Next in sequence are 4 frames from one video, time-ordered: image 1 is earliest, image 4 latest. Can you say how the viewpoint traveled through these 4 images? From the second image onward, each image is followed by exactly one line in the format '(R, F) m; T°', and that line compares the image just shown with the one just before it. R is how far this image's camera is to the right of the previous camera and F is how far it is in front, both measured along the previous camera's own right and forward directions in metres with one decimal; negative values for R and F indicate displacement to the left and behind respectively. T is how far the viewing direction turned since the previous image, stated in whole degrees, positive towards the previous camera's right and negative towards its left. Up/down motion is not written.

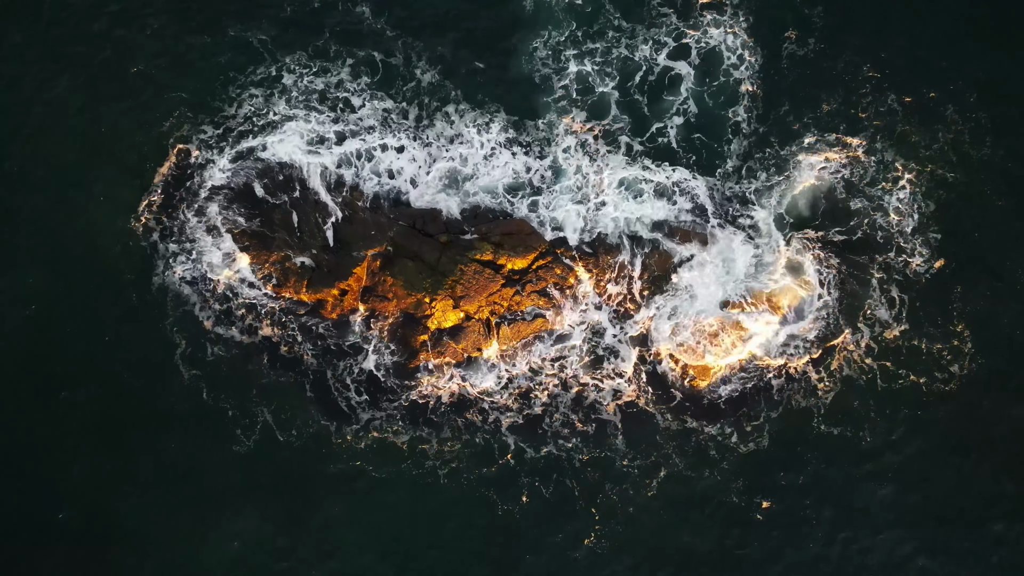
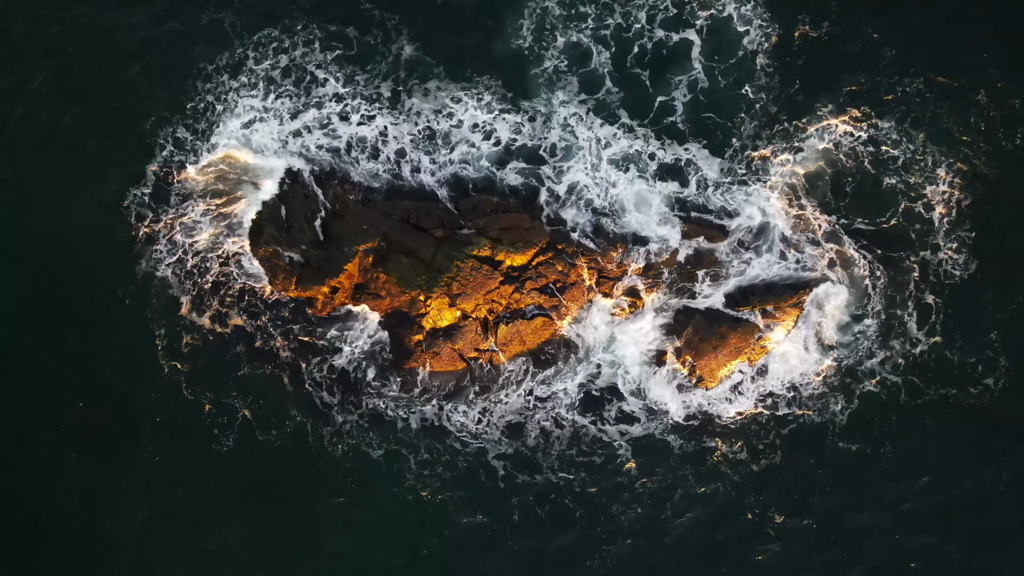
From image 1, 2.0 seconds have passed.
(+2.4, +2.4) m; -3°
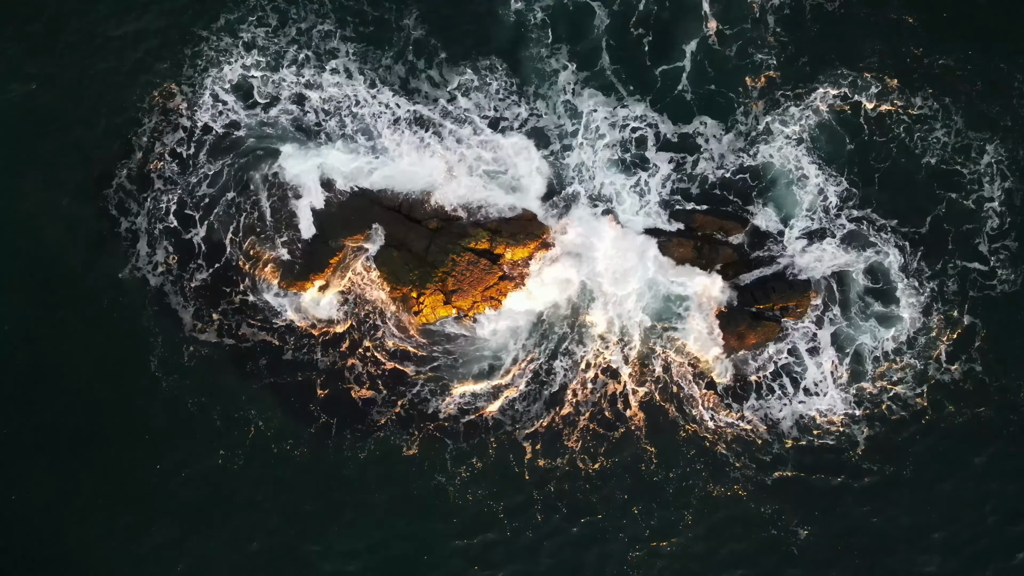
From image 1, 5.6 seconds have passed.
(+1.4, +3.2) m; -2°
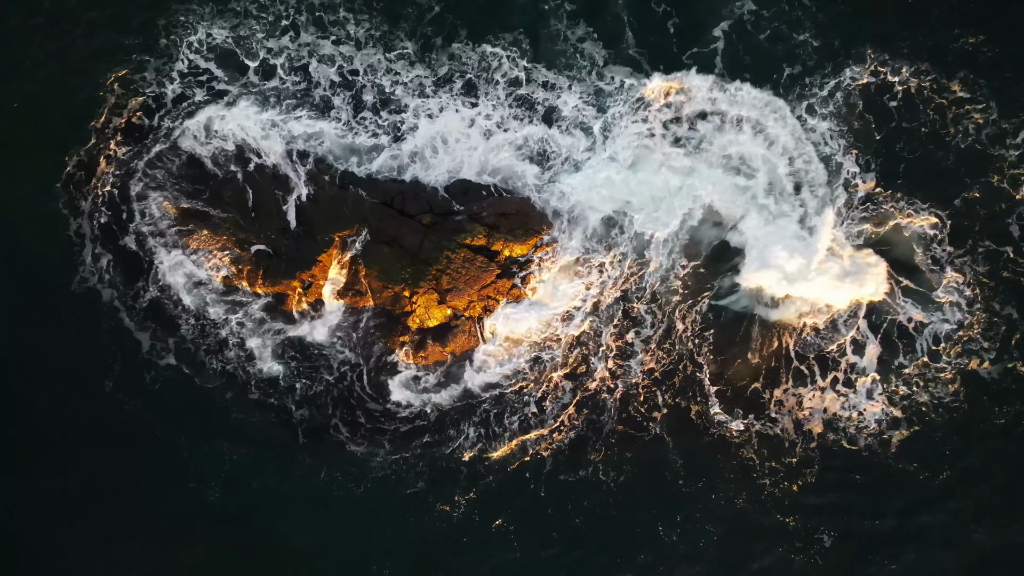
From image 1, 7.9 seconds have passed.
(+0.5, +2.6) m; -1°
